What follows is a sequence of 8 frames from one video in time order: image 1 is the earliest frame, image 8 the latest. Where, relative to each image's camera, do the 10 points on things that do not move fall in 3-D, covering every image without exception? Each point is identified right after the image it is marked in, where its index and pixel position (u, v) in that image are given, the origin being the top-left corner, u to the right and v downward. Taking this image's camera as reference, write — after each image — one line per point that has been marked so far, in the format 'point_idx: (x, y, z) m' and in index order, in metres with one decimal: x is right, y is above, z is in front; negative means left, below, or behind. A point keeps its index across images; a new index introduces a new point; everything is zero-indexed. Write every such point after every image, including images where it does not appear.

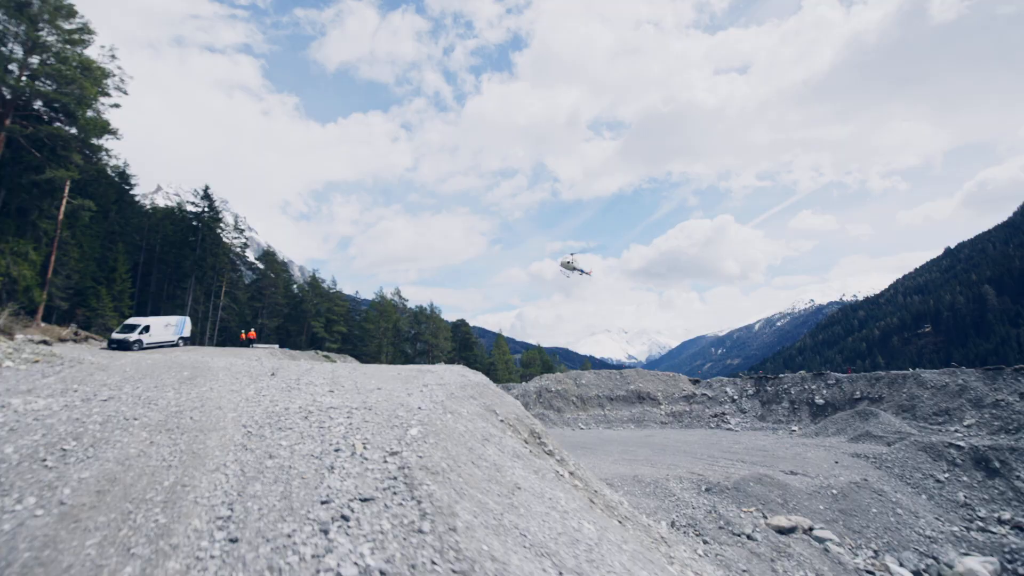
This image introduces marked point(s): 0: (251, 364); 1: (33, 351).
0: (-5.8, -1.7, +11.4) m
1: (-8.4, -1.1, +9.0) m
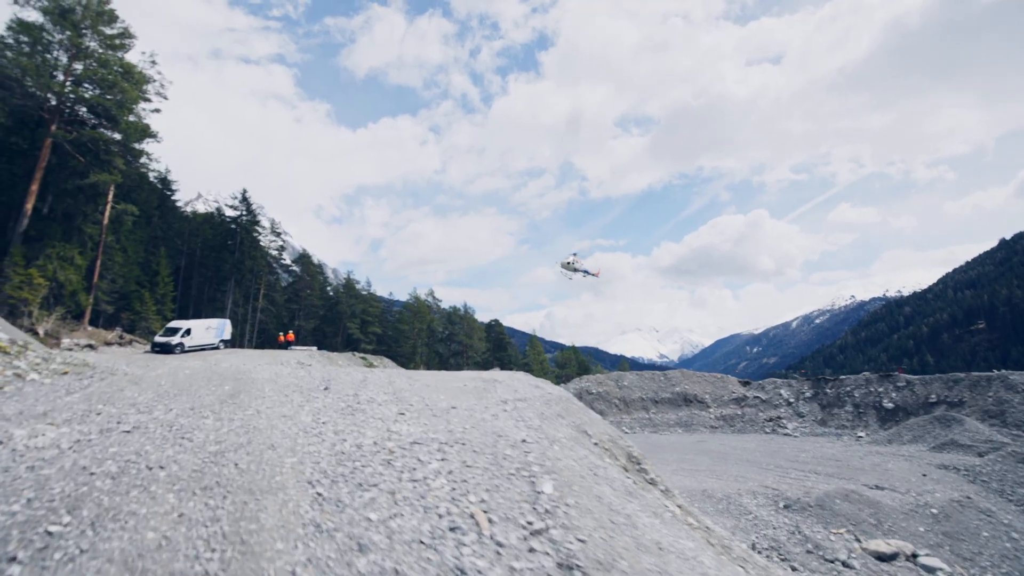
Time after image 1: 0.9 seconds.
0: (-4.4, -1.7, +10.4) m
1: (-7.1, -1.2, +8.1) m
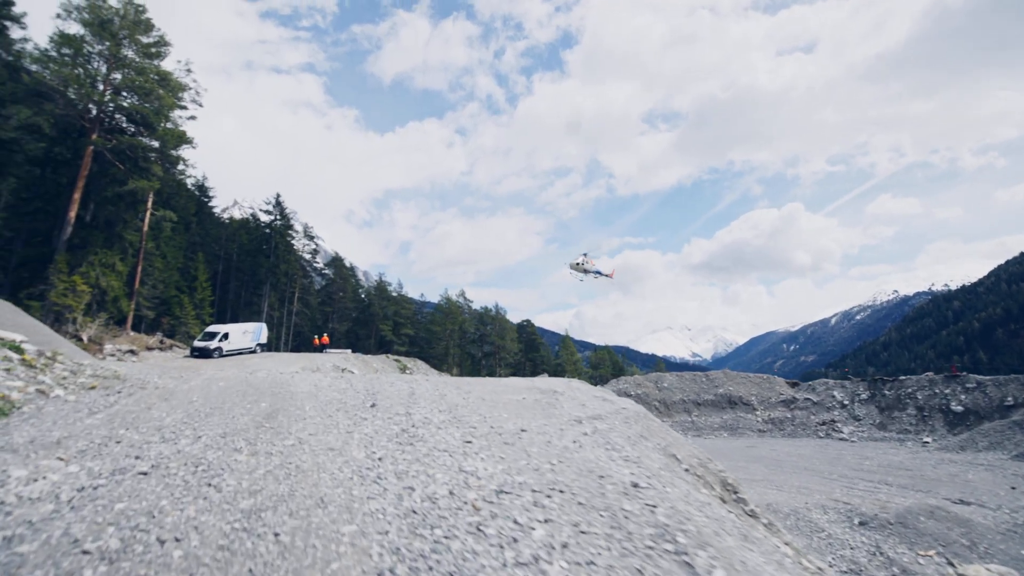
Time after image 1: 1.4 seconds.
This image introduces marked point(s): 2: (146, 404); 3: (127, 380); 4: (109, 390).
0: (-3.3, -1.8, +9.8) m
1: (-6.2, -1.3, +7.6) m
2: (-4.5, -1.4, +6.3) m
3: (-5.6, -1.4, +7.6) m
4: (-5.4, -1.4, +6.8) m
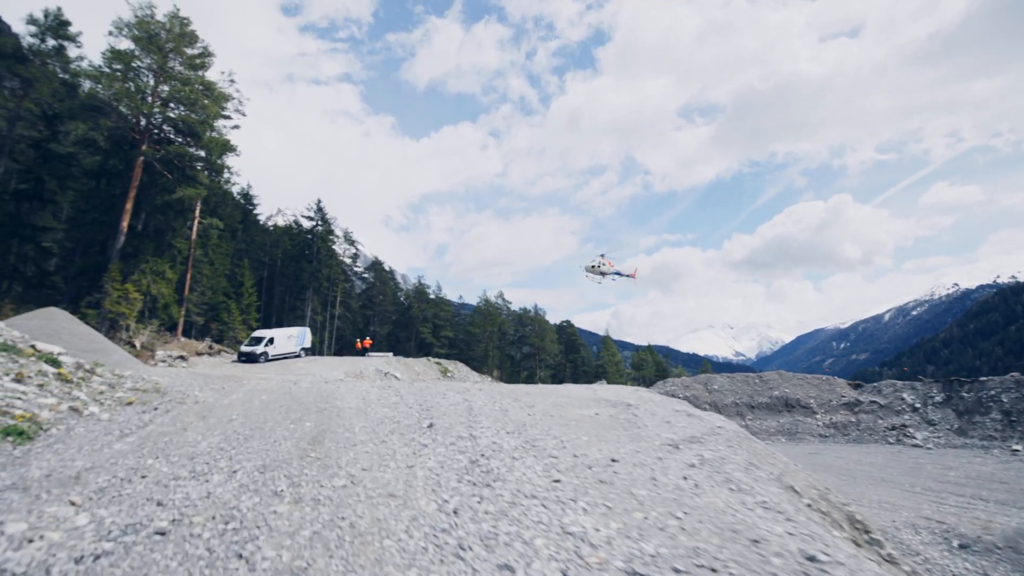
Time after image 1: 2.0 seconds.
0: (-2.3, -1.8, +9.1) m
1: (-5.3, -1.4, +7.2) m
2: (-3.7, -1.5, +5.8) m
3: (-4.7, -1.5, +7.1) m
4: (-4.5, -1.5, +6.3) m
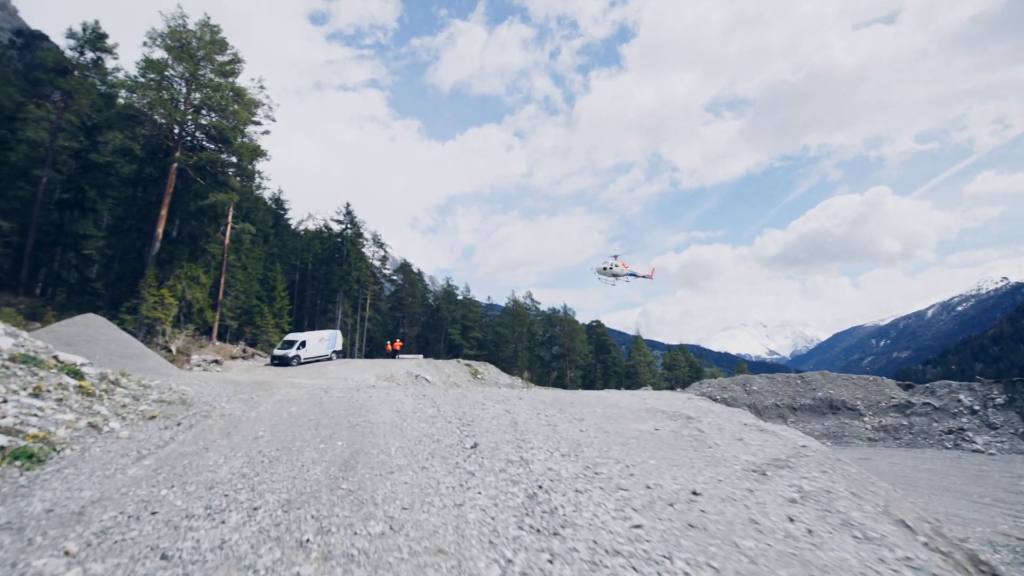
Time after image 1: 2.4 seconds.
0: (-1.6, -1.9, +8.6) m
1: (-4.7, -1.5, +6.8) m
2: (-3.2, -1.6, +5.3) m
3: (-4.2, -1.6, +6.7) m
4: (-4.0, -1.5, +6.0) m
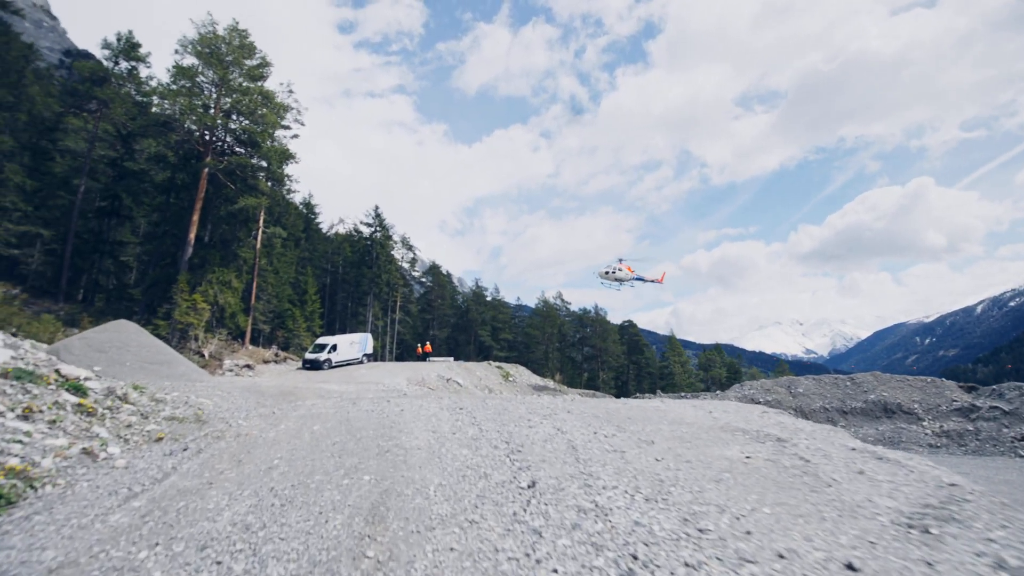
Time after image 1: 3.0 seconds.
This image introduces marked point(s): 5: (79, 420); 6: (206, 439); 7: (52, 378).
0: (-0.9, -1.9, +7.8) m
1: (-4.1, -1.5, +6.2) m
2: (-2.7, -1.6, +4.6) m
3: (-3.6, -1.6, +6.0) m
4: (-3.4, -1.6, +5.3) m
5: (-4.2, -1.3, +5.0) m
6: (-3.2, -1.6, +5.4) m
7: (-4.9, -1.0, +5.5) m
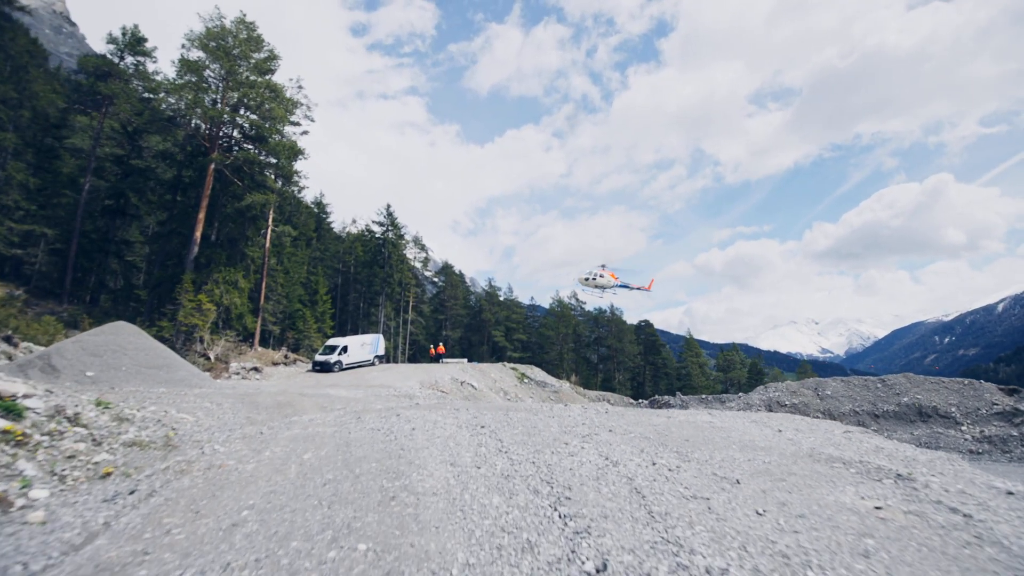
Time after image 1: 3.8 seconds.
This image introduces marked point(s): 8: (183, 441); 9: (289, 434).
0: (-0.5, -1.9, +6.6) m
1: (-3.8, -1.5, +5.1) m
2: (-2.4, -1.6, +3.5) m
3: (-3.2, -1.6, +4.9) m
4: (-3.1, -1.5, +4.2) m
5: (-3.9, -1.3, +4.0) m
6: (-2.9, -1.5, +4.3) m
7: (-4.6, -0.9, +4.4) m
8: (-3.5, -1.6, +5.4) m
9: (-2.7, -1.7, +6.1) m
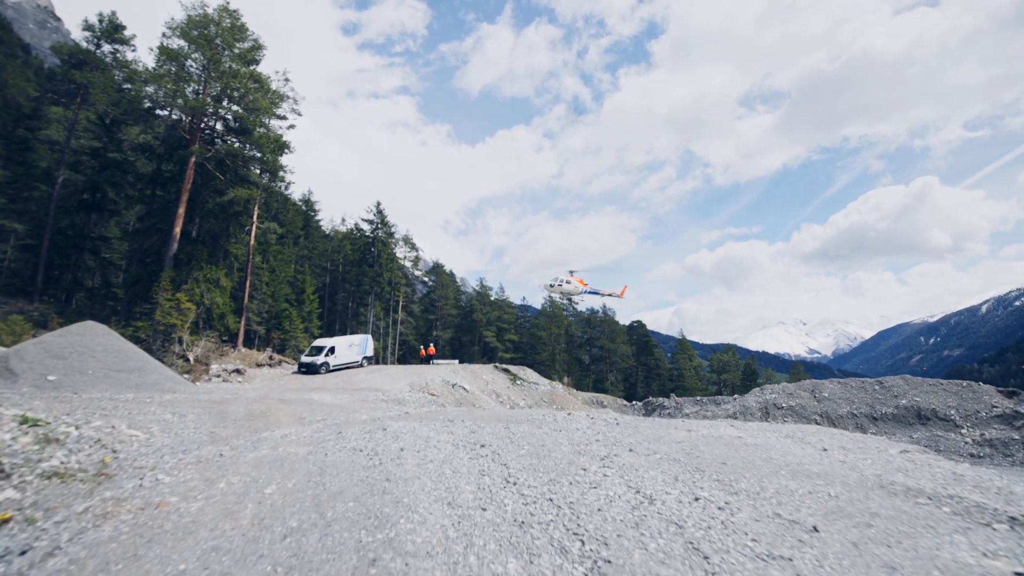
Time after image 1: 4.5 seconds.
0: (-0.4, -1.8, +5.7) m
1: (-3.7, -1.4, +4.1) m
2: (-2.3, -1.5, +2.6) m
3: (-3.1, -1.5, +4.0) m
4: (-3.0, -1.5, +3.2) m
5: (-3.8, -1.2, +3.0) m
6: (-2.8, -1.5, +3.4) m
7: (-4.5, -0.9, +3.5) m
8: (-3.4, -1.5, +4.5) m
9: (-2.6, -1.7, +5.2) m
